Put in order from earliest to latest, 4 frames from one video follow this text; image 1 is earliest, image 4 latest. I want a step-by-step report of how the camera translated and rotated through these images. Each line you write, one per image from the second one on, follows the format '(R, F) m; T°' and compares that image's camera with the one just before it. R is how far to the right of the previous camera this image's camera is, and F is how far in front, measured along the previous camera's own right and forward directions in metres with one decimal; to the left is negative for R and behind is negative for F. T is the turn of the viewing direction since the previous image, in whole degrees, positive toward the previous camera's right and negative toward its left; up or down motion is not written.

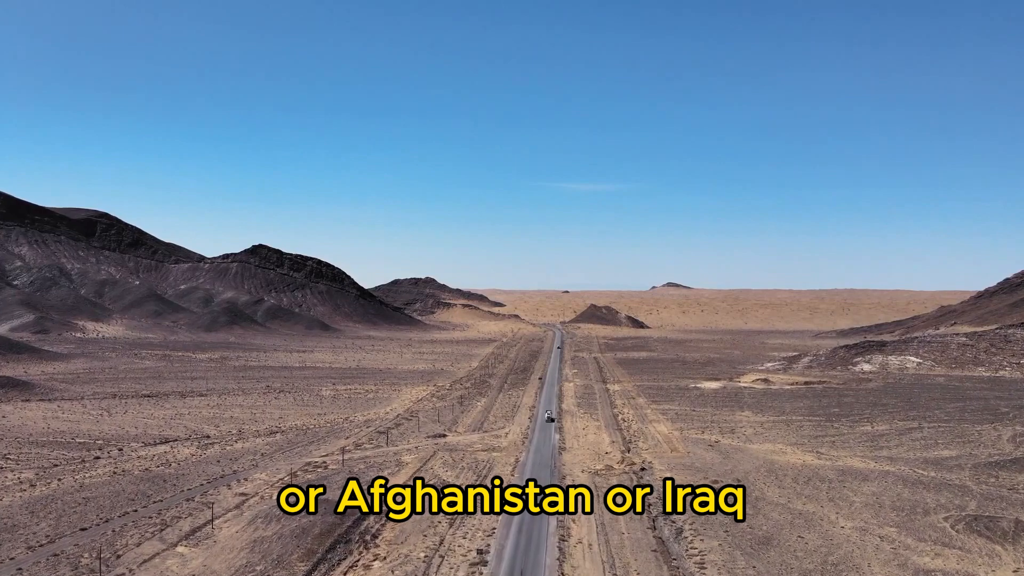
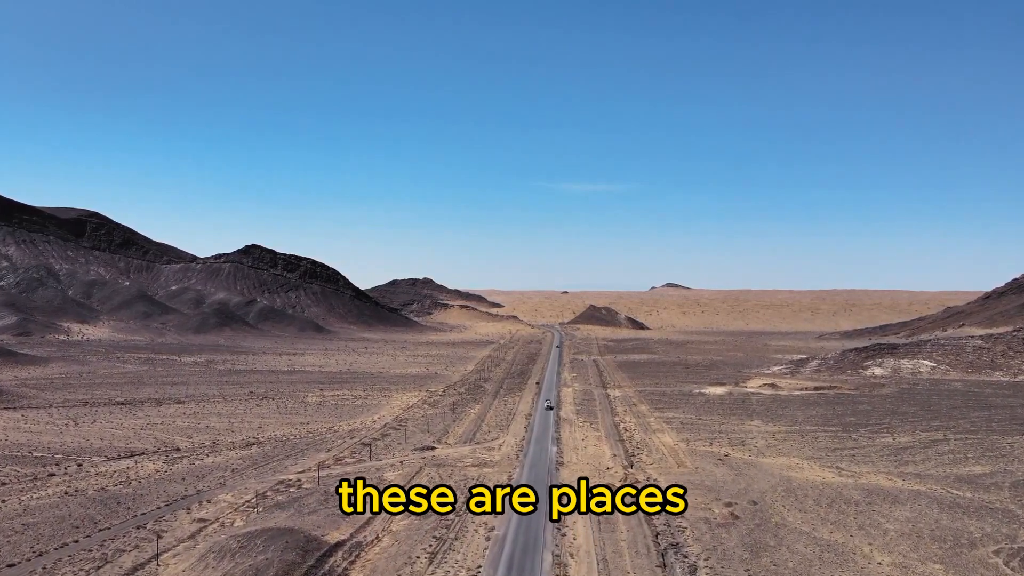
(+0.2, +2.0) m; 0°
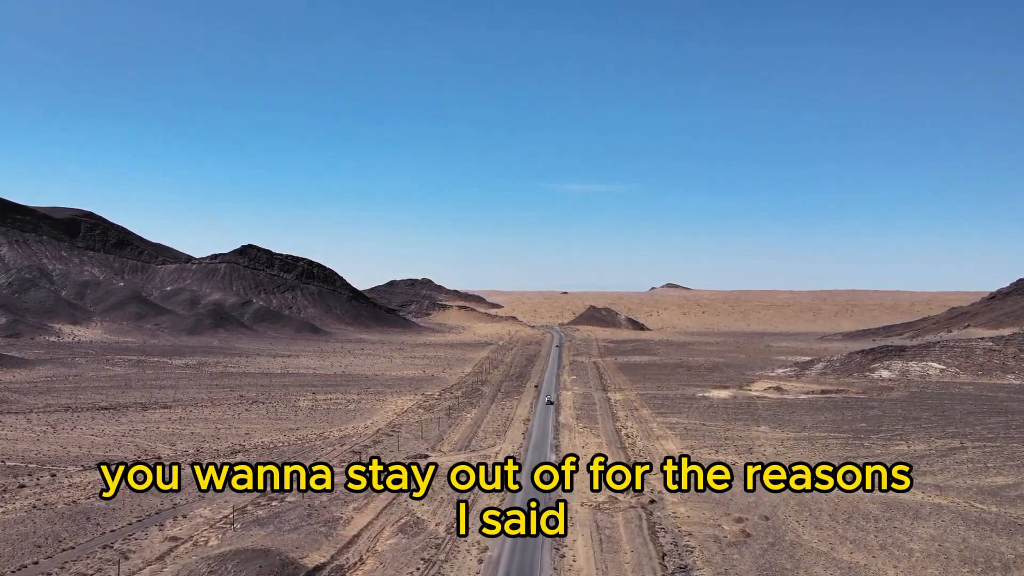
(+0.1, +1.1) m; 0°
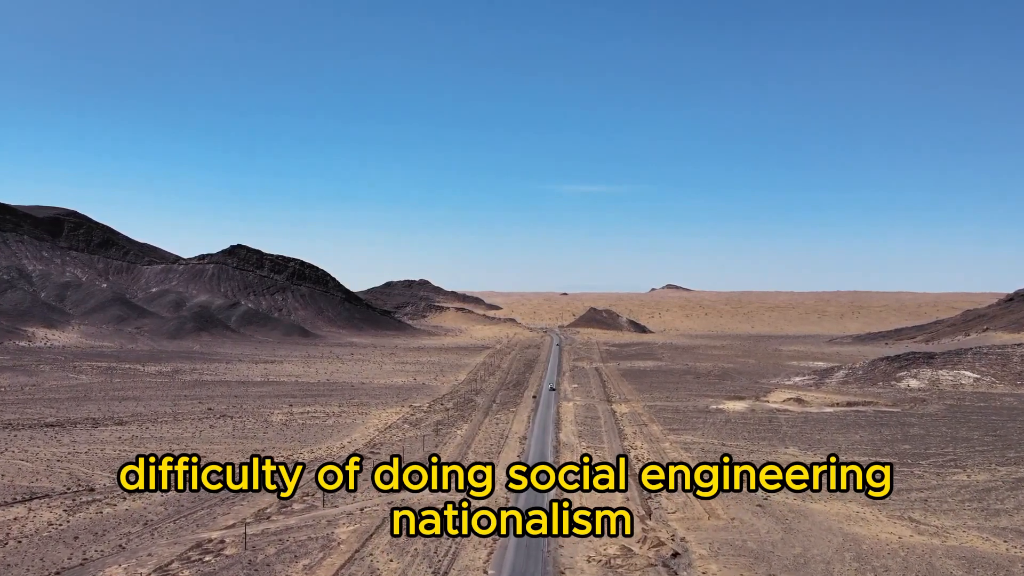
(+0.2, +3.5) m; 0°
